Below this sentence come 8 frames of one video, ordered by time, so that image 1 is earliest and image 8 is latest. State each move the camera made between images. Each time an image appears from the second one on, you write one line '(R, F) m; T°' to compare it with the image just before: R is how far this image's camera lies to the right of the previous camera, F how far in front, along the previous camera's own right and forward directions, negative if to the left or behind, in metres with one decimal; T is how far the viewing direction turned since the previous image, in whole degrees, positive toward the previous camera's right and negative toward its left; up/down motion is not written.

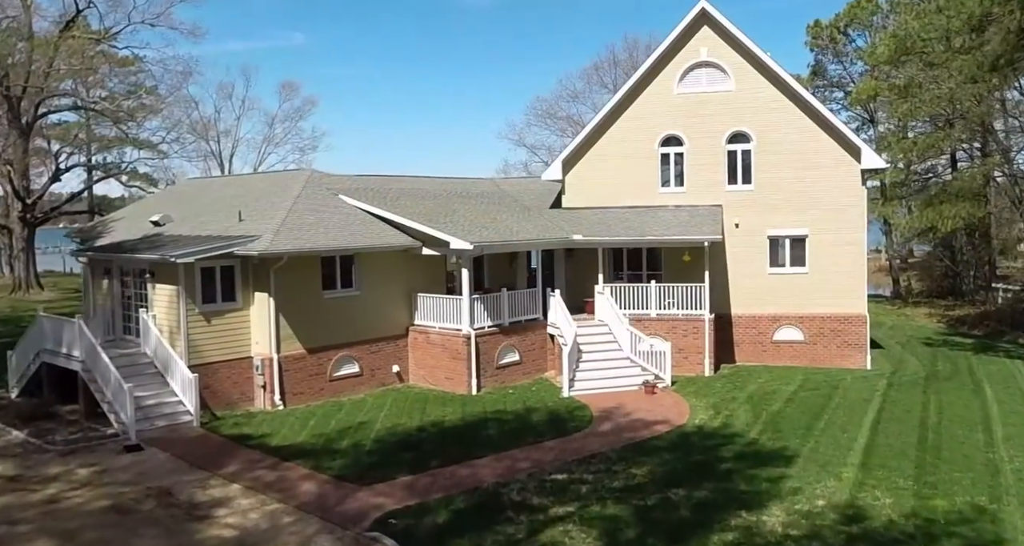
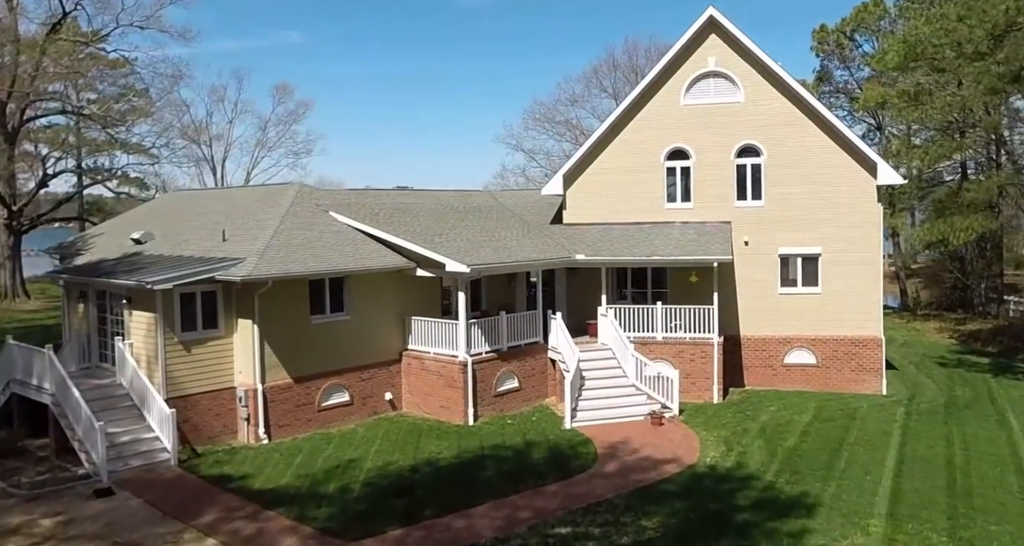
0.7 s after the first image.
(-0.1, +1.2) m; 0°
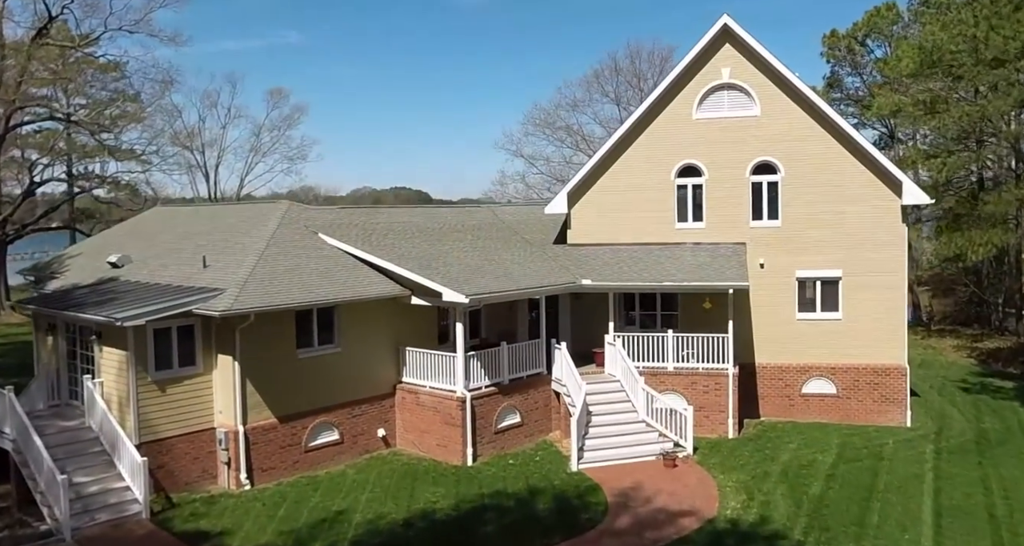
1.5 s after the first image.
(-0.1, +1.4) m; 0°
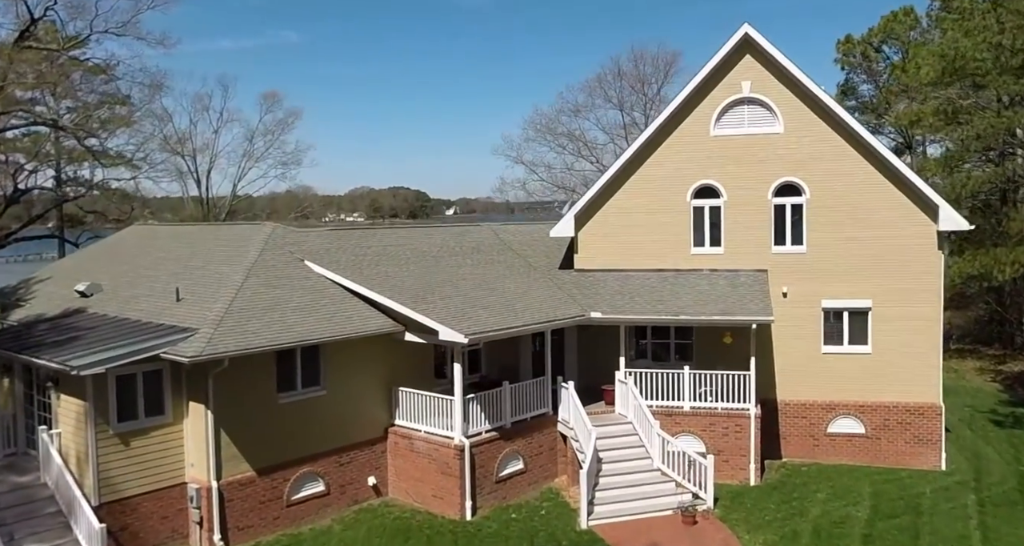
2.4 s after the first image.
(-0.1, +1.8) m; 0°
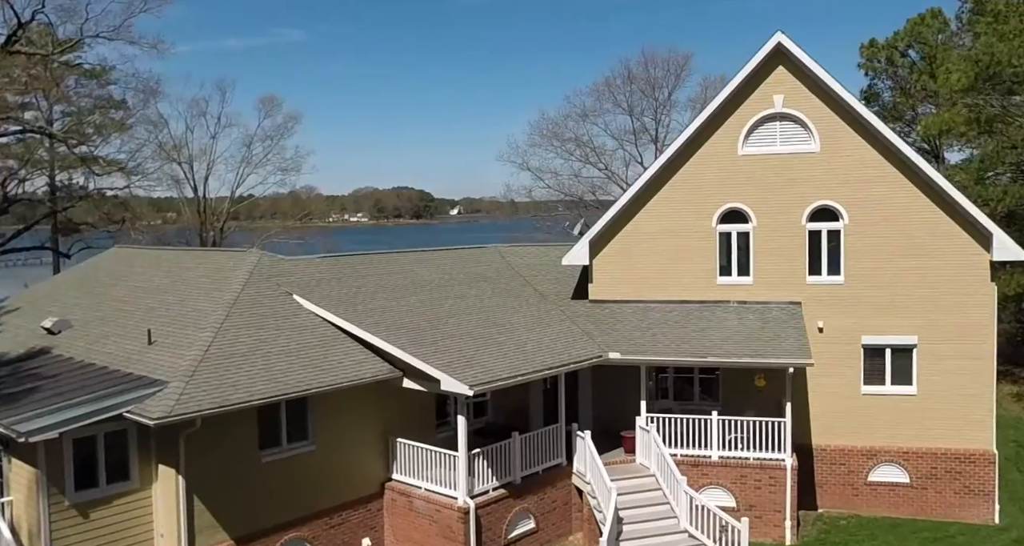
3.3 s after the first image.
(-0.1, +1.9) m; 0°
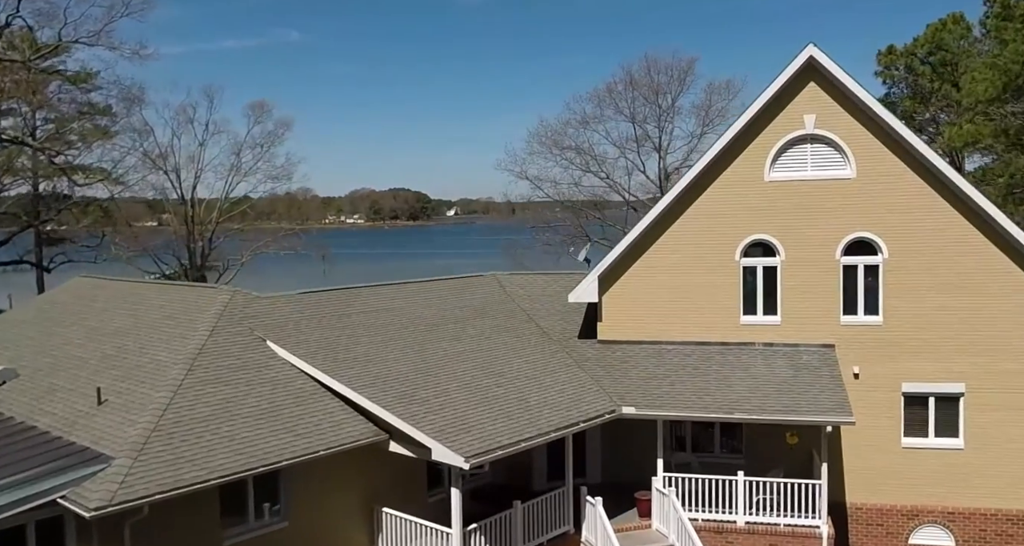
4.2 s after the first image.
(-0.1, +2.0) m; 0°
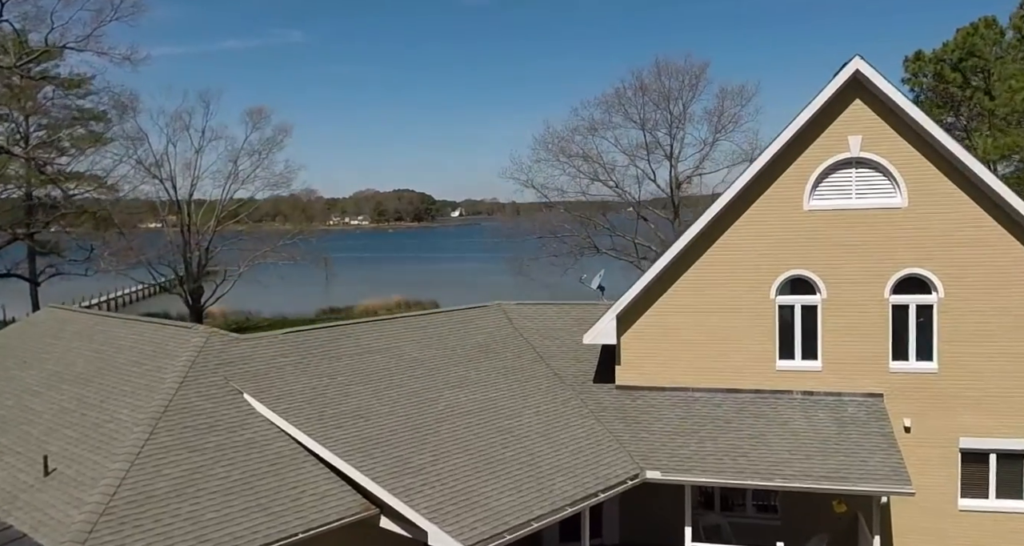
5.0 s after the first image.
(-0.1, +1.9) m; 0°
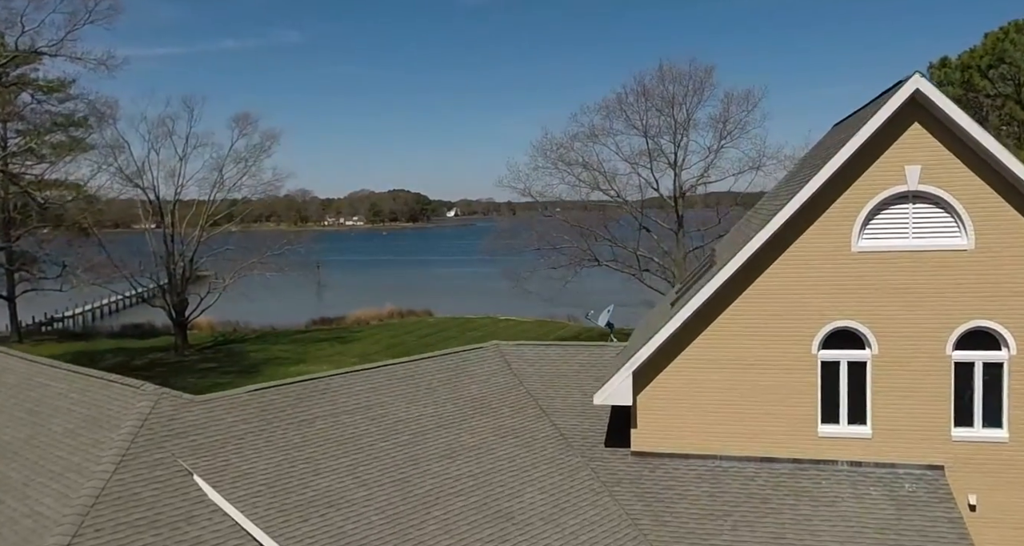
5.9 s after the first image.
(-0.1, +2.3) m; 0°
